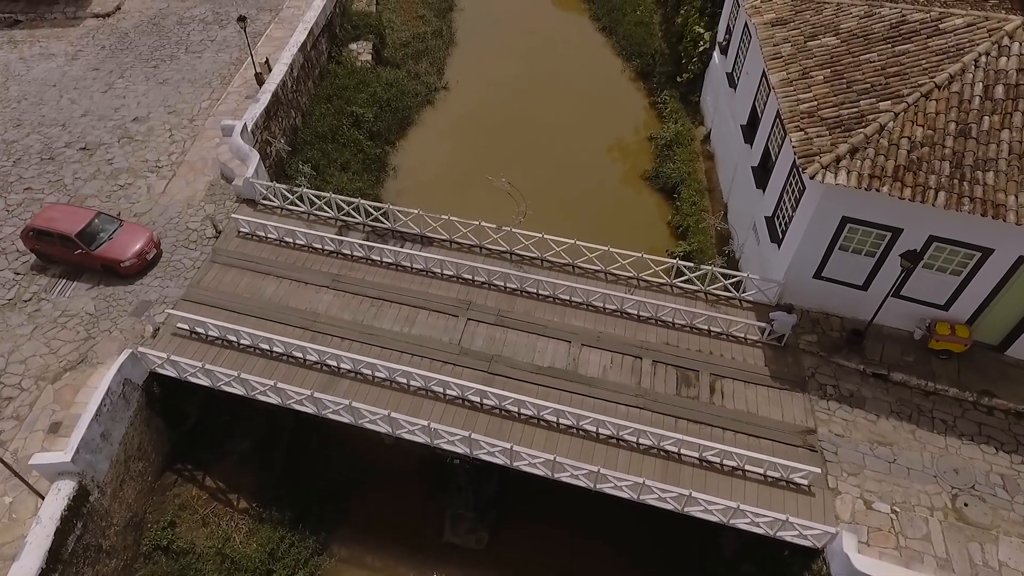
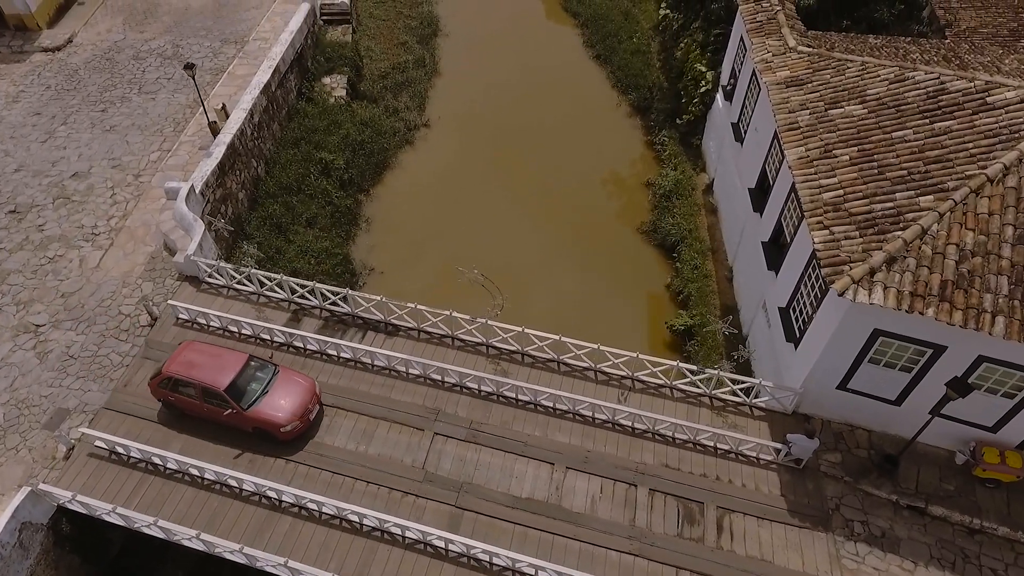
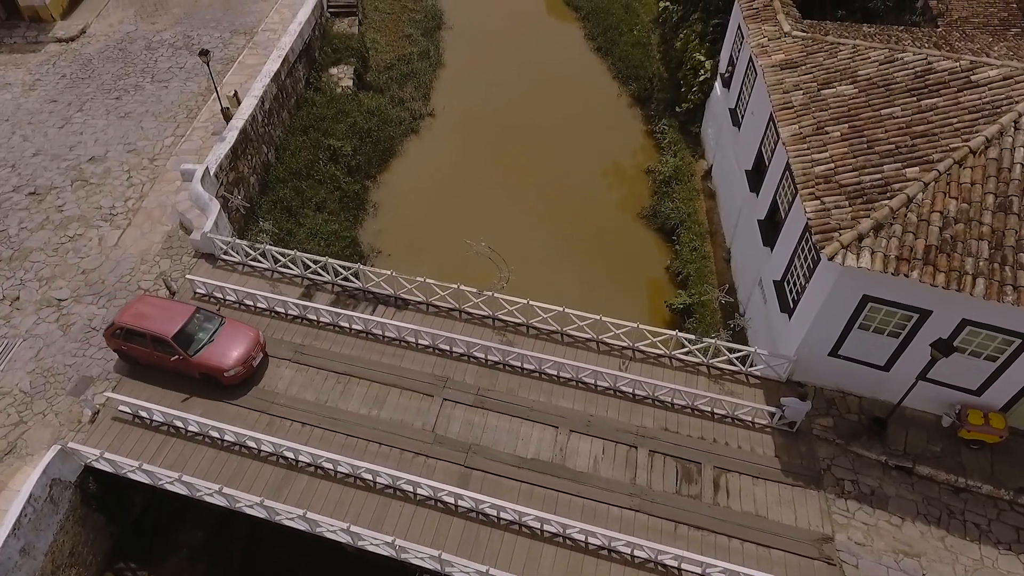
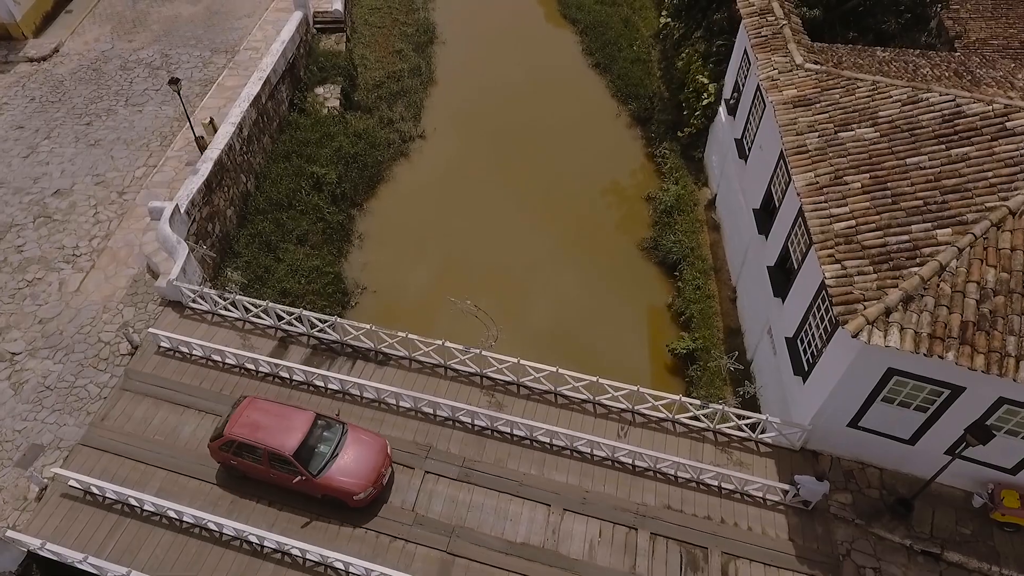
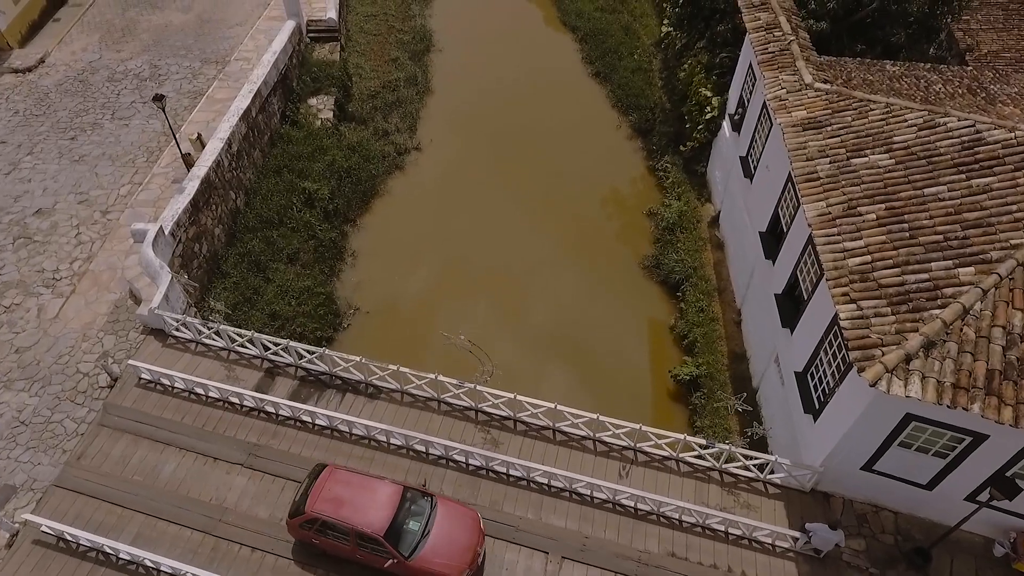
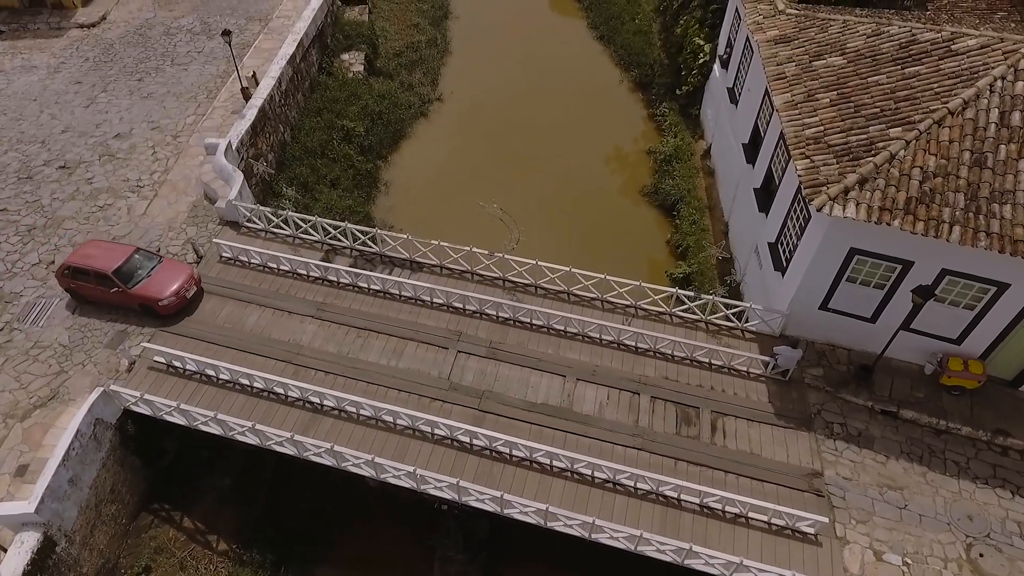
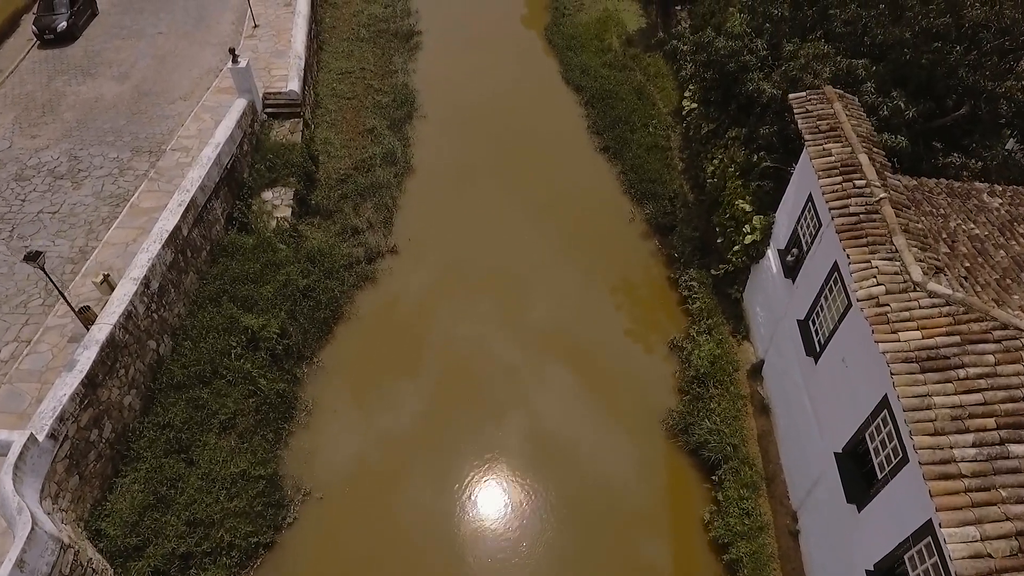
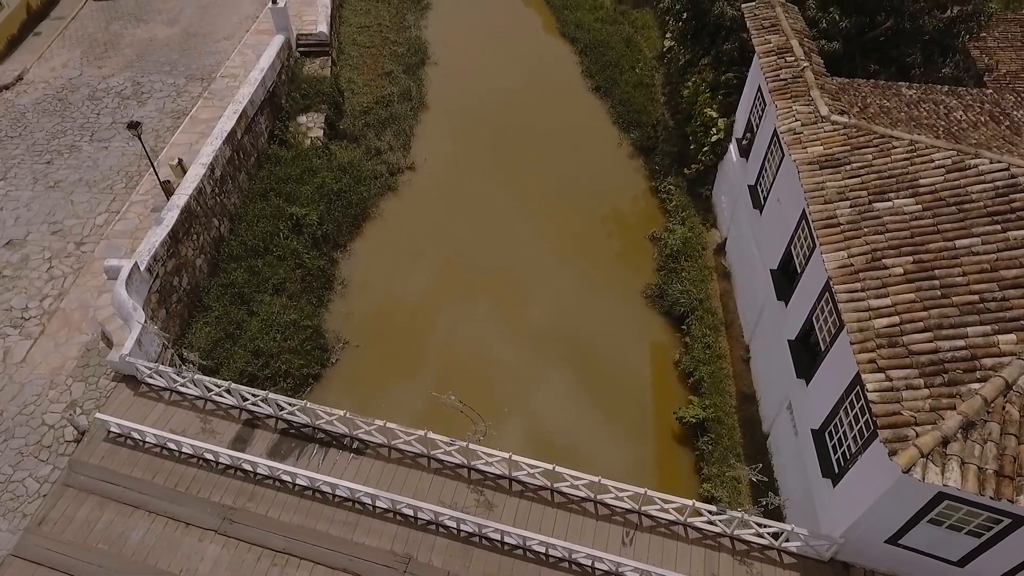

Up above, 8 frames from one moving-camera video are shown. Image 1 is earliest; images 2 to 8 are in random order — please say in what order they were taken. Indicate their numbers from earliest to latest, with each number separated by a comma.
6, 3, 2, 4, 5, 8, 7
